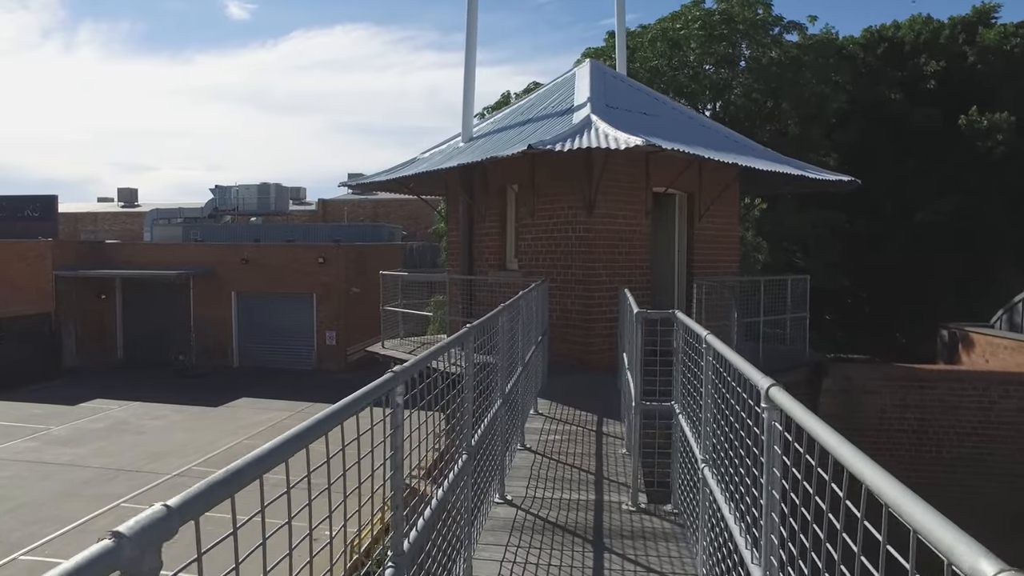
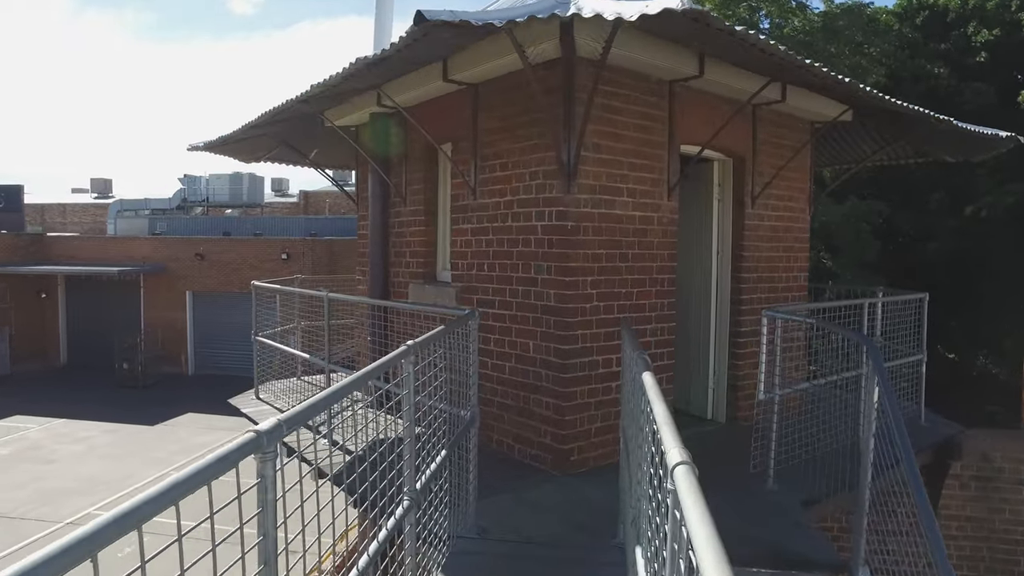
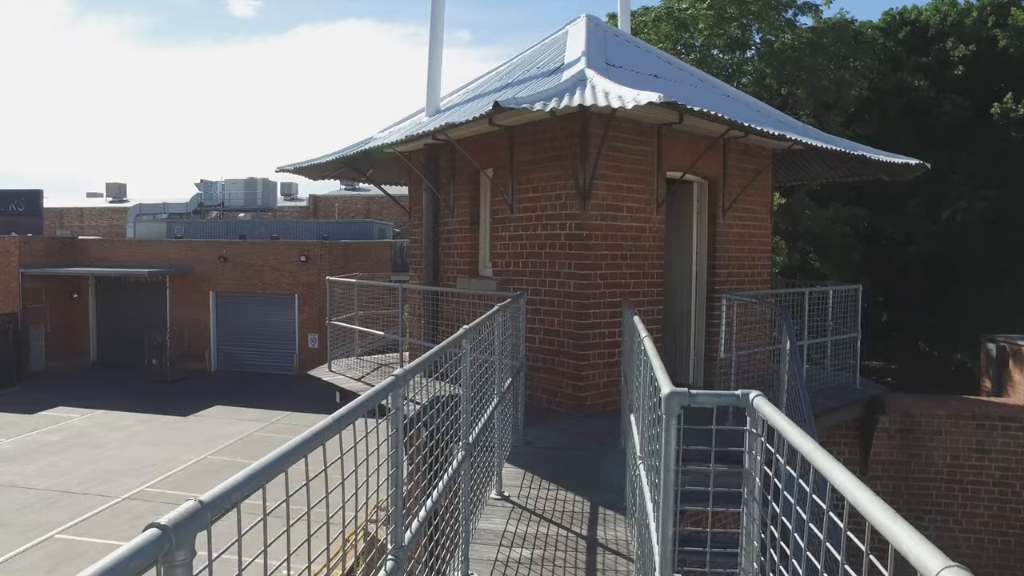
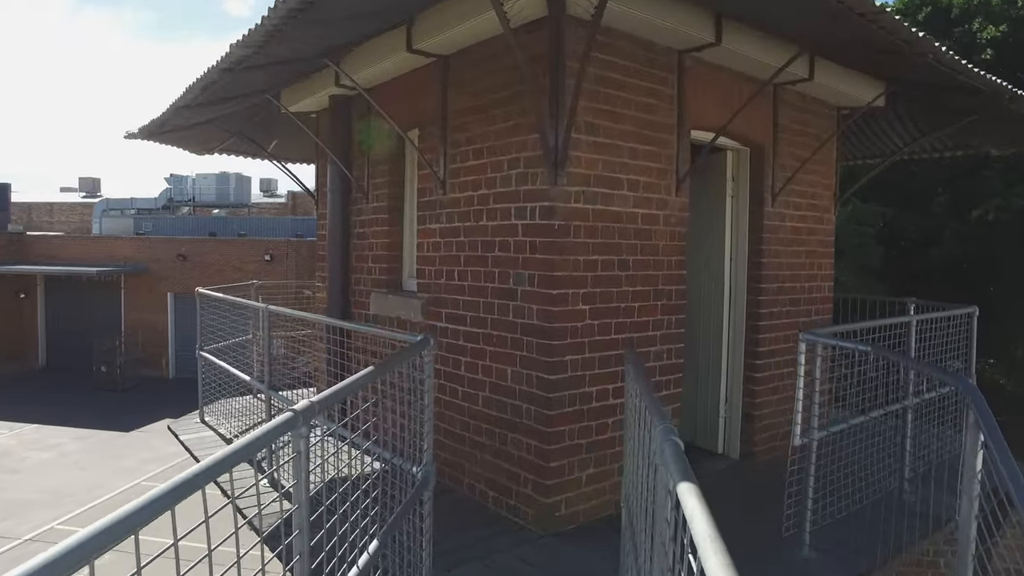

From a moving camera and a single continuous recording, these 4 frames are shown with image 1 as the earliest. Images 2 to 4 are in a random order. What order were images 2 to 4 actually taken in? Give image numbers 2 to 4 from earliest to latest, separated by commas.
3, 2, 4
